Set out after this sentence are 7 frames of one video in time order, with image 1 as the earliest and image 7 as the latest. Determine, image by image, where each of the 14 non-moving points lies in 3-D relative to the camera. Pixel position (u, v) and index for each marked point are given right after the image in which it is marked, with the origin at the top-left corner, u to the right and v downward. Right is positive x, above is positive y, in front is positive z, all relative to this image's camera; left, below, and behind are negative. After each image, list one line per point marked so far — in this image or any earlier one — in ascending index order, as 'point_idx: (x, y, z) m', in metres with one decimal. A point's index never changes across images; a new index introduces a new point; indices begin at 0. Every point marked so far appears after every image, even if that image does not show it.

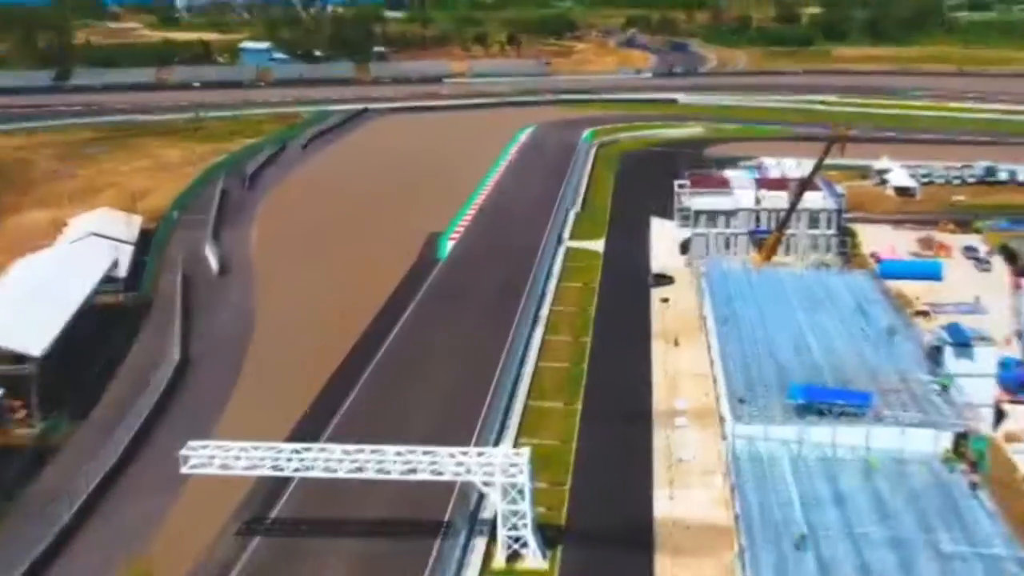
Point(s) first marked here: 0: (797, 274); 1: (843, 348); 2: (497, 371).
0: (+7.4, +0.3, +18.4) m
1: (+6.9, -1.3, +15.1) m
2: (-0.1, -1.6, +18.5) m
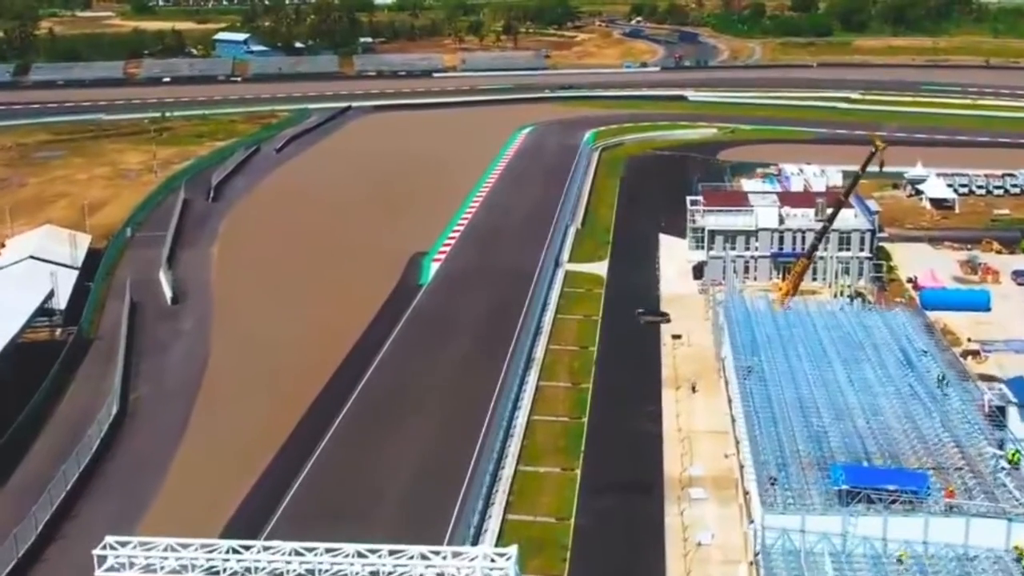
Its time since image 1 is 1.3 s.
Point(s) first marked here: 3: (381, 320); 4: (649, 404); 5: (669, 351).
0: (+7.1, -0.6, +16.0) m
1: (+6.7, -2.2, +12.7) m
2: (-0.4, -2.5, +16.0) m
3: (-3.8, -1.2, +20.1) m
4: (+3.1, -2.6, +16.1) m
5: (+4.0, -1.6, +18.1) m
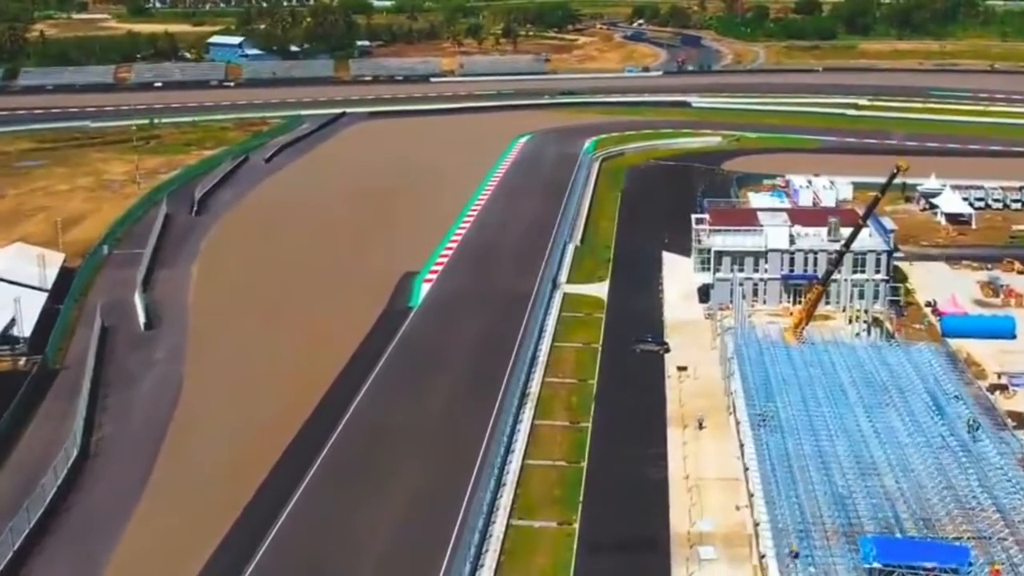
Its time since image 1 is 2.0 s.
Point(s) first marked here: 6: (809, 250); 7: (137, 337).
0: (+6.9, -1.2, +14.8) m
1: (+6.5, -2.9, +11.5) m
2: (-0.5, -3.1, +14.8) m
3: (-4.0, -1.8, +18.9) m
4: (+2.9, -3.3, +14.9) m
5: (+3.9, -2.3, +16.9) m
6: (+8.3, +1.1, +20.0) m
7: (-10.2, -1.4, +19.4) m
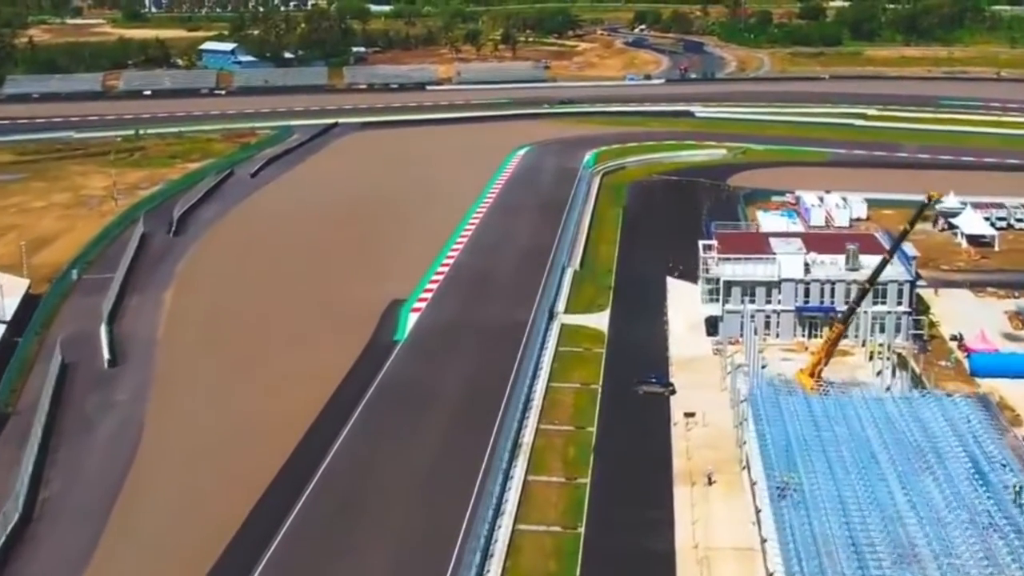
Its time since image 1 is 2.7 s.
0: (+6.8, -2.1, +13.3) m
1: (+6.3, -3.7, +10.0) m
2: (-0.7, -4.0, +13.4) m
3: (-4.1, -2.7, +17.4) m
4: (+2.7, -4.1, +13.5) m
5: (+3.7, -3.1, +15.4) m
6: (+8.1, +0.2, +18.5) m
7: (-10.4, -2.2, +17.9) m
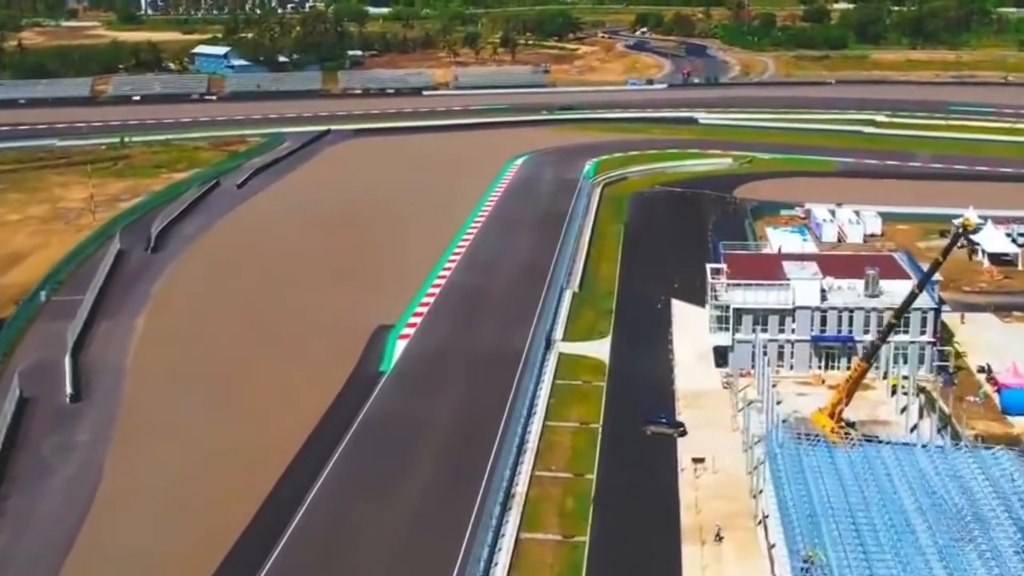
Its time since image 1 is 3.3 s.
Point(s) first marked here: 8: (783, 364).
0: (+6.6, -2.7, +12.0) m
1: (+6.2, -4.4, +8.7) m
2: (-0.9, -4.6, +12.0) m
3: (-4.3, -3.3, +16.1) m
4: (+2.6, -4.8, +12.1) m
5: (+3.5, -3.8, +14.1) m
6: (+7.9, -0.5, +17.2) m
7: (-10.5, -2.9, +16.6) m
8: (+6.6, -1.9, +17.4) m
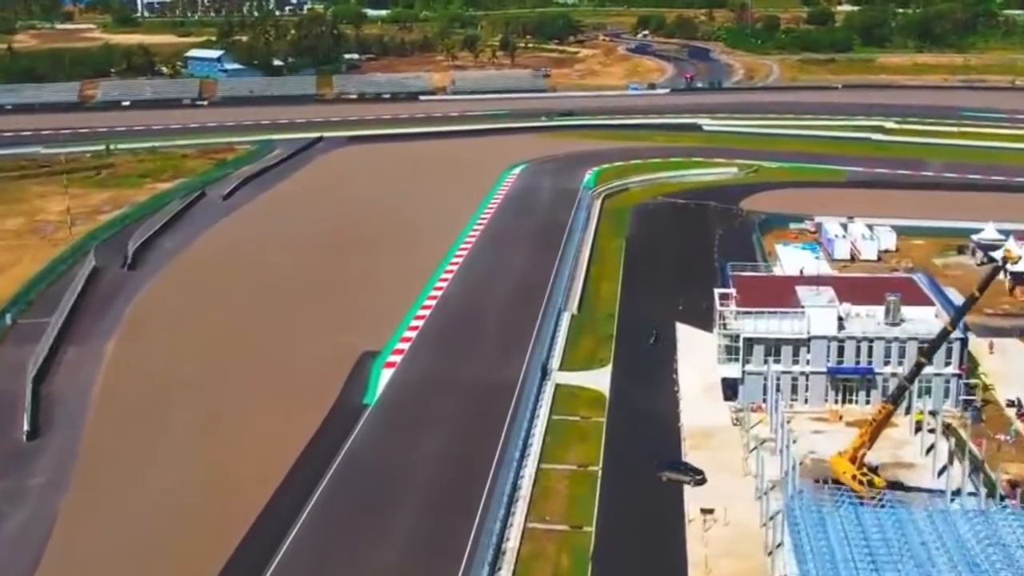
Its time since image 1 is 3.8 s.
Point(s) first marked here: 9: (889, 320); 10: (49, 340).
0: (+6.4, -3.4, +10.7) m
1: (+6.0, -5.0, +7.4) m
2: (-1.1, -5.3, +10.8) m
3: (-4.5, -4.0, +14.9) m
4: (+2.4, -5.4, +10.9) m
5: (+3.3, -4.4, +12.9) m
6: (+7.8, -1.1, +15.9) m
7: (-10.7, -3.5, +15.4) m
8: (+6.4, -2.5, +16.2) m
9: (+8.5, -0.7, +16.1) m
10: (-12.2, -1.3, +19.0) m
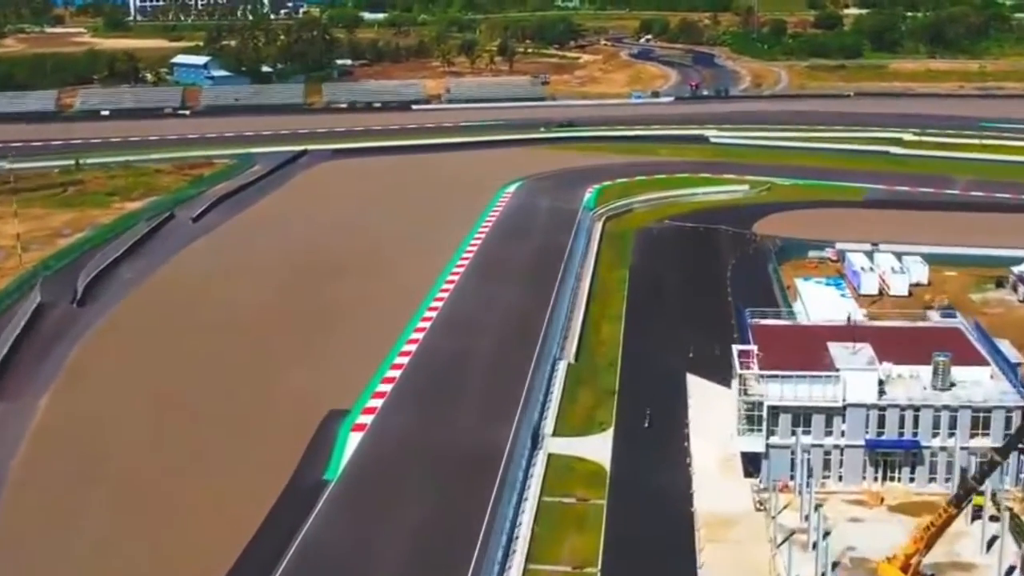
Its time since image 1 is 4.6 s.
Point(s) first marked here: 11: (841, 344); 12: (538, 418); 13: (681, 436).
0: (+6.1, -4.5, +8.4) m
1: (+5.7, -6.1, +5.1) m
2: (-1.4, -6.4, +8.5) m
3: (-4.8, -5.1, +12.6) m
4: (+2.1, -6.5, +8.6) m
5: (+3.0, -5.5, +10.5) m
6: (+7.5, -2.2, +13.6) m
7: (-11.0, -4.6, +13.1) m
8: (+6.2, -3.6, +13.8) m
9: (+8.2, -1.9, +13.7) m
10: (-12.5, -2.5, +16.7) m
11: (+6.8, -1.1, +14.9) m
12: (+0.6, -2.8, +16.0) m
13: (+3.6, -3.1, +15.3) m
